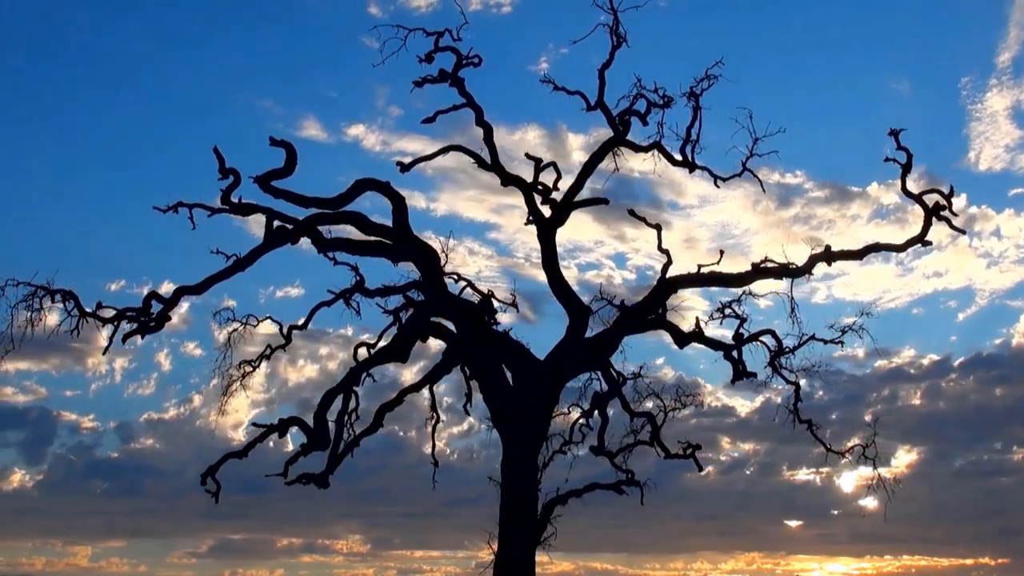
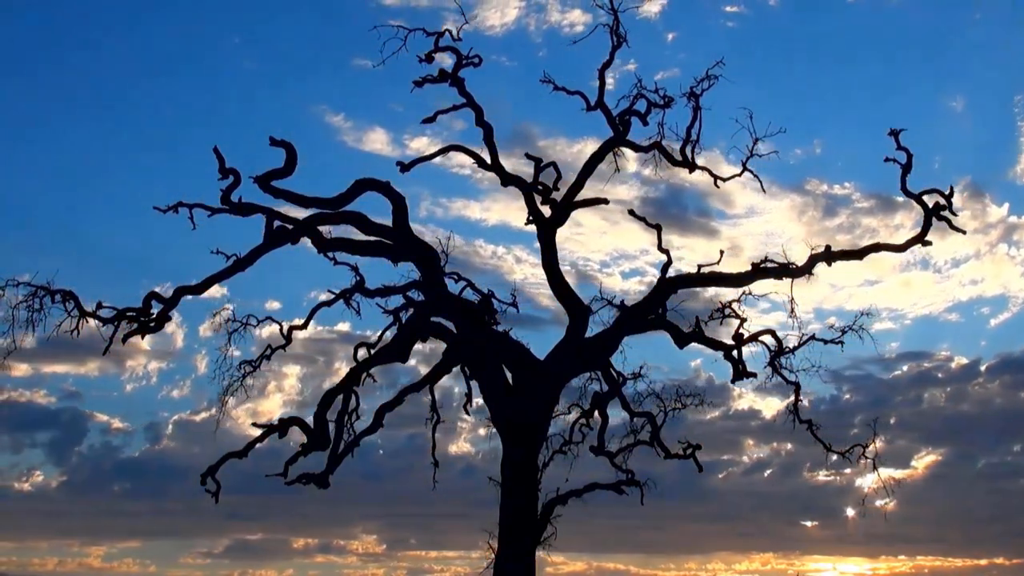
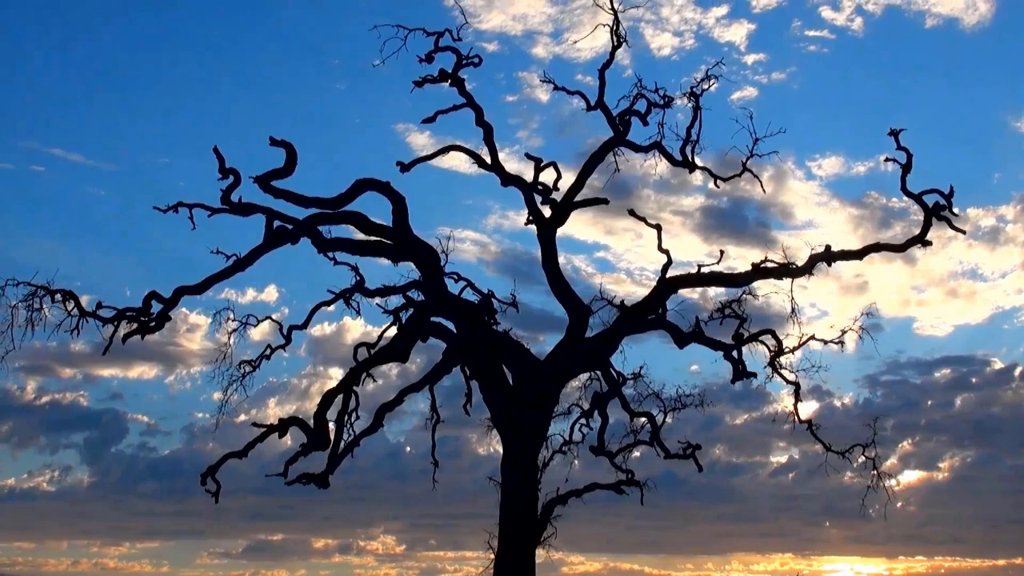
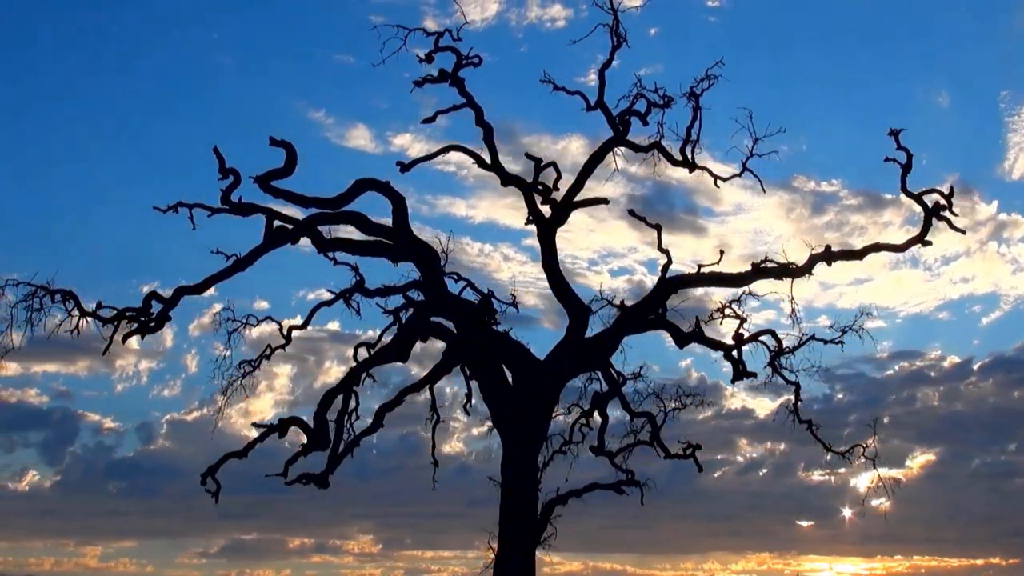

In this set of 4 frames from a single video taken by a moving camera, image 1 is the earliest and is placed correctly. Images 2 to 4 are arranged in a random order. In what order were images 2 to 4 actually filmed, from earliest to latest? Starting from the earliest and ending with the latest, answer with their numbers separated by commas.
4, 2, 3
